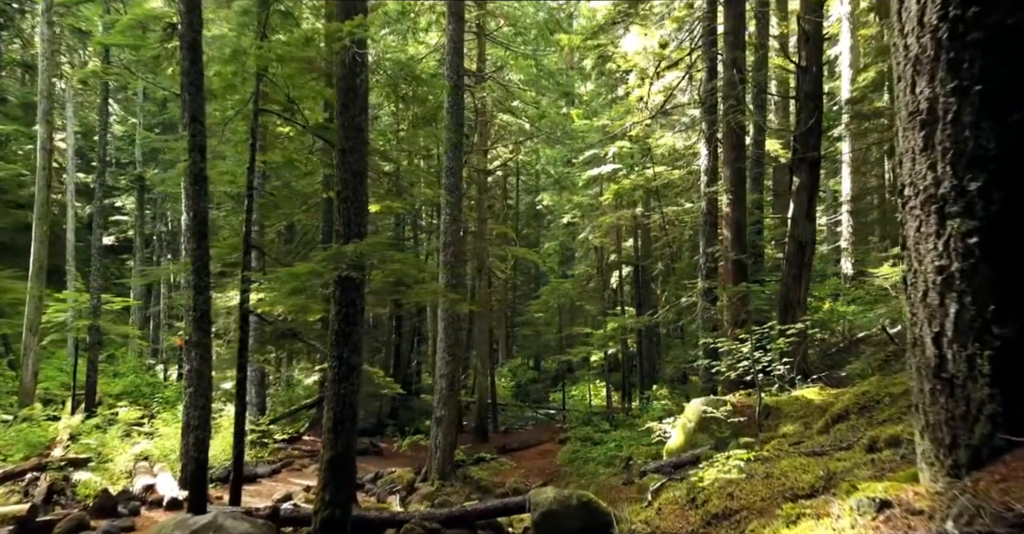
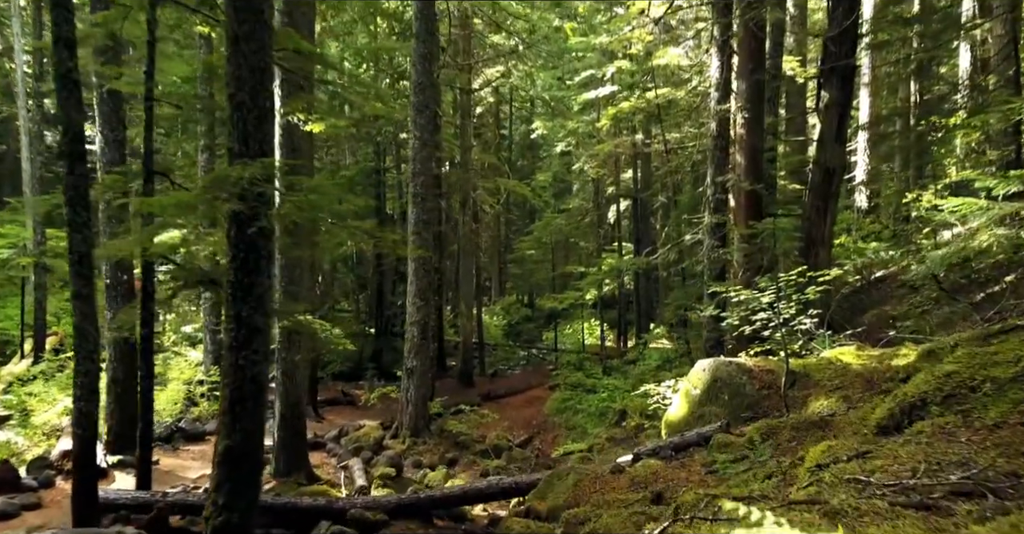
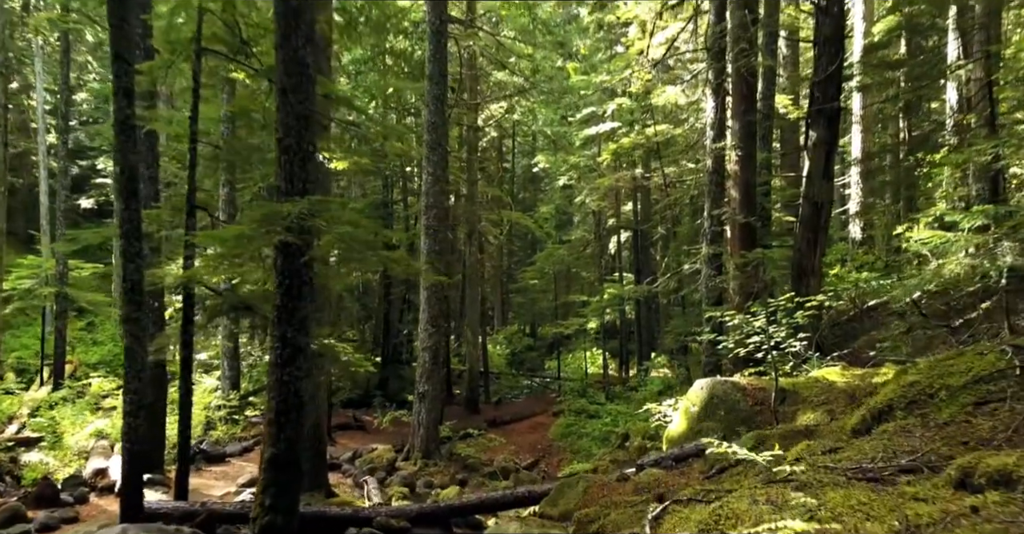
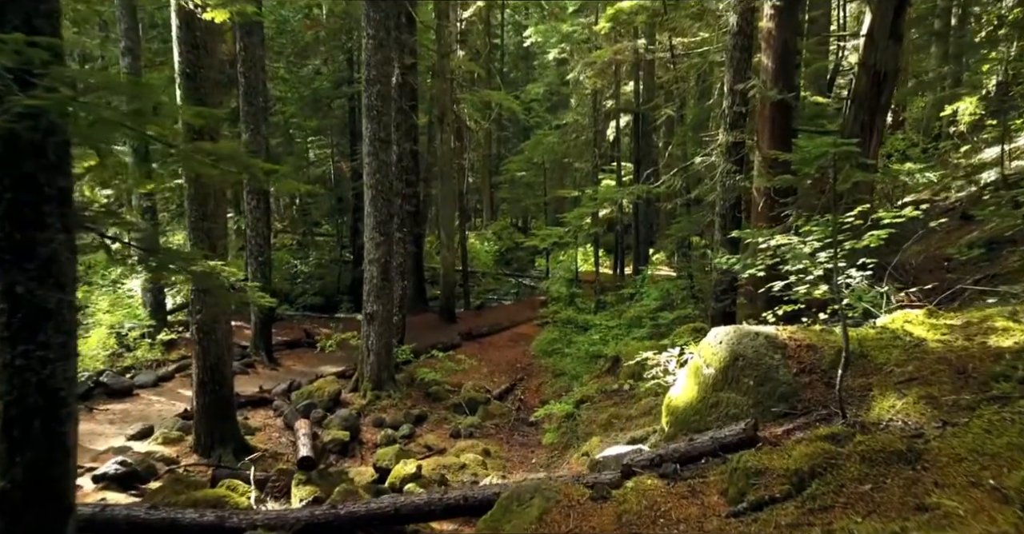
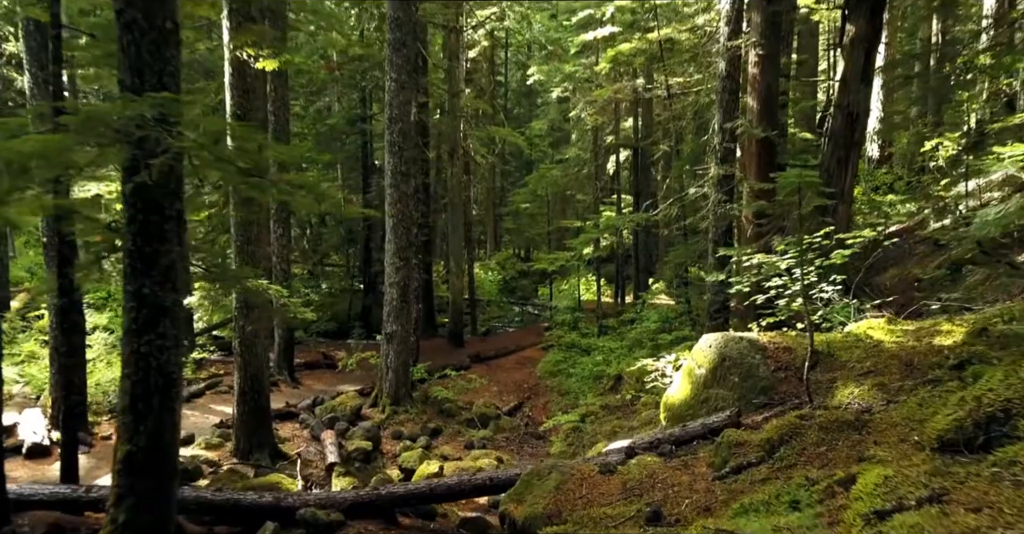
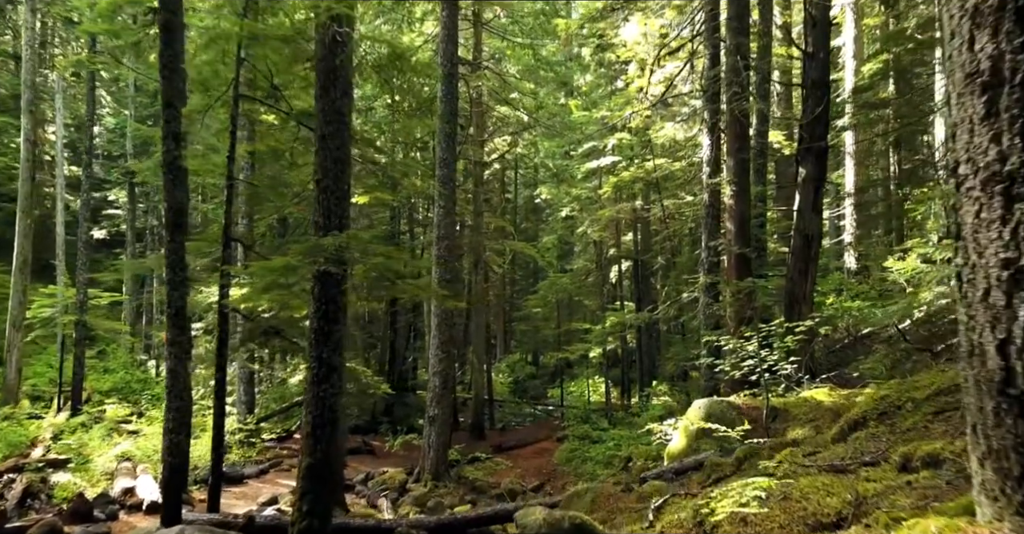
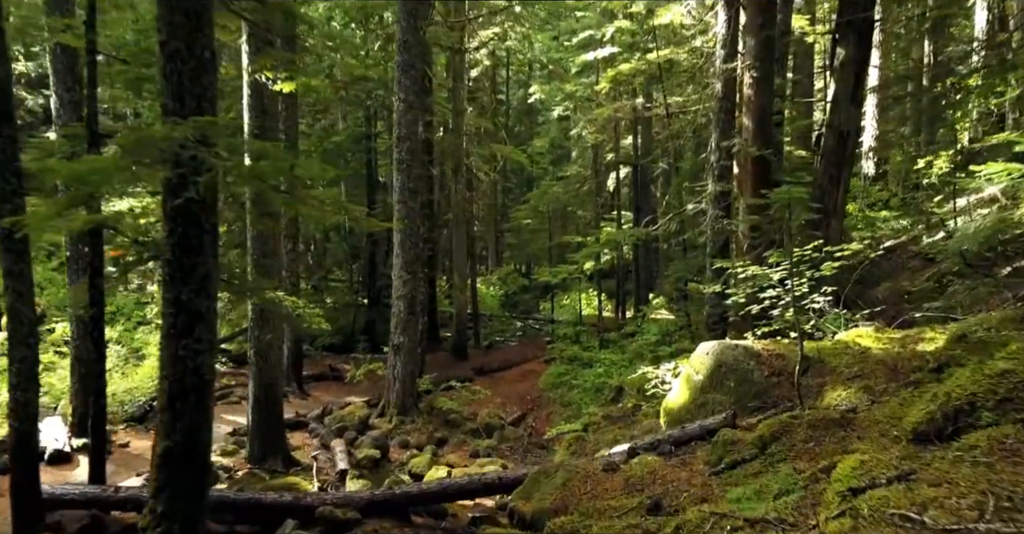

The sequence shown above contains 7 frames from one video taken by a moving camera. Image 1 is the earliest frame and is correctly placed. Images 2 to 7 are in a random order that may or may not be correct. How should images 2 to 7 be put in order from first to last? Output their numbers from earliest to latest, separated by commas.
6, 3, 2, 7, 5, 4
